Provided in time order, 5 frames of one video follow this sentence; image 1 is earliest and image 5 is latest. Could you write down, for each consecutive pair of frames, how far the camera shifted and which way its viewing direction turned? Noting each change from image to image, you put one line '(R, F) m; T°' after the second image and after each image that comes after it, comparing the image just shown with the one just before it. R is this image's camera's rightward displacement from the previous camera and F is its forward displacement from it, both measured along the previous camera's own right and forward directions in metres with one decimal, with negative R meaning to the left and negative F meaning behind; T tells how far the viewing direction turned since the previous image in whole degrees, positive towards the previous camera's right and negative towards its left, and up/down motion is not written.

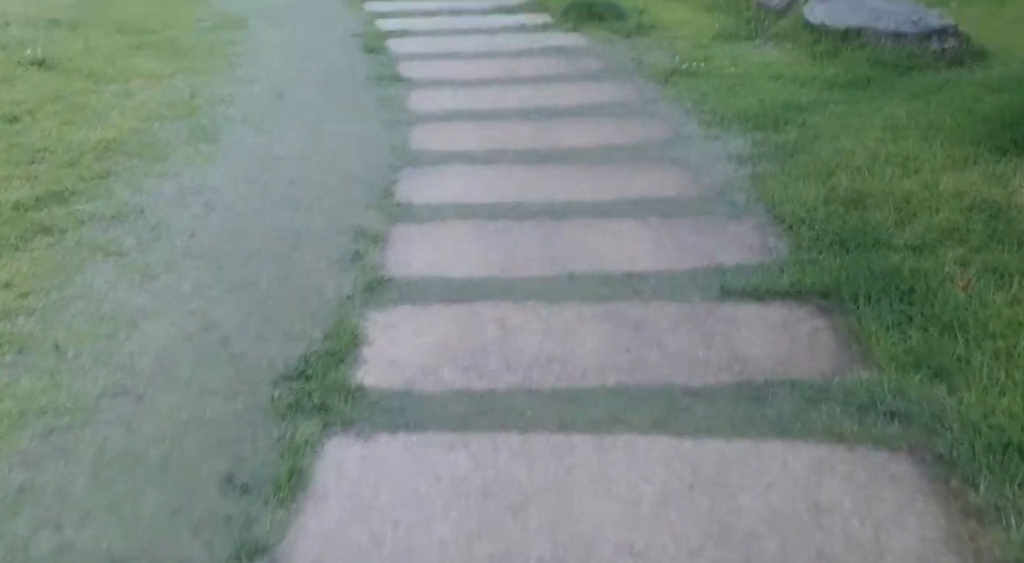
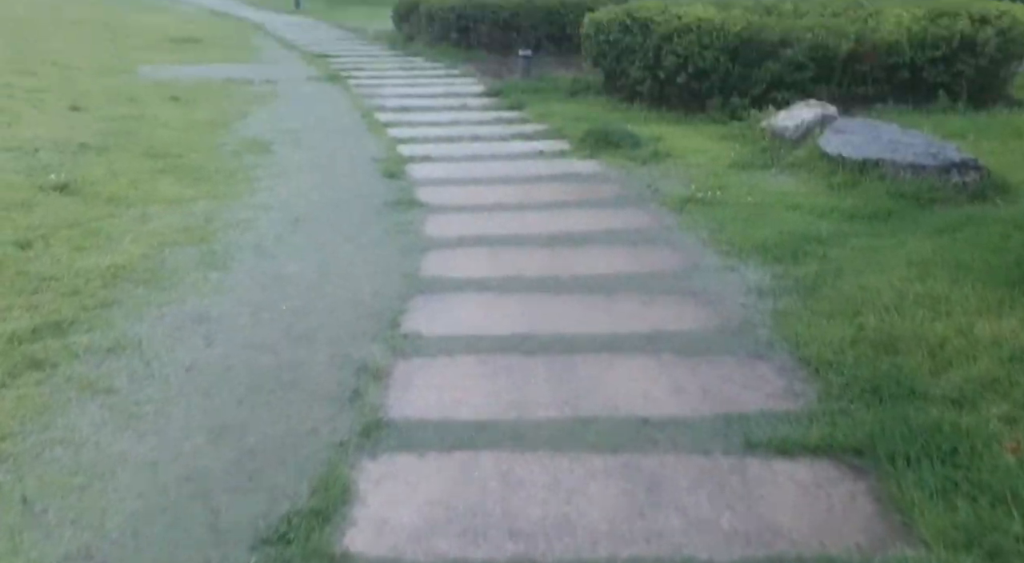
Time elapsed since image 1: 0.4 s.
(0.0, +0.1) m; -1°
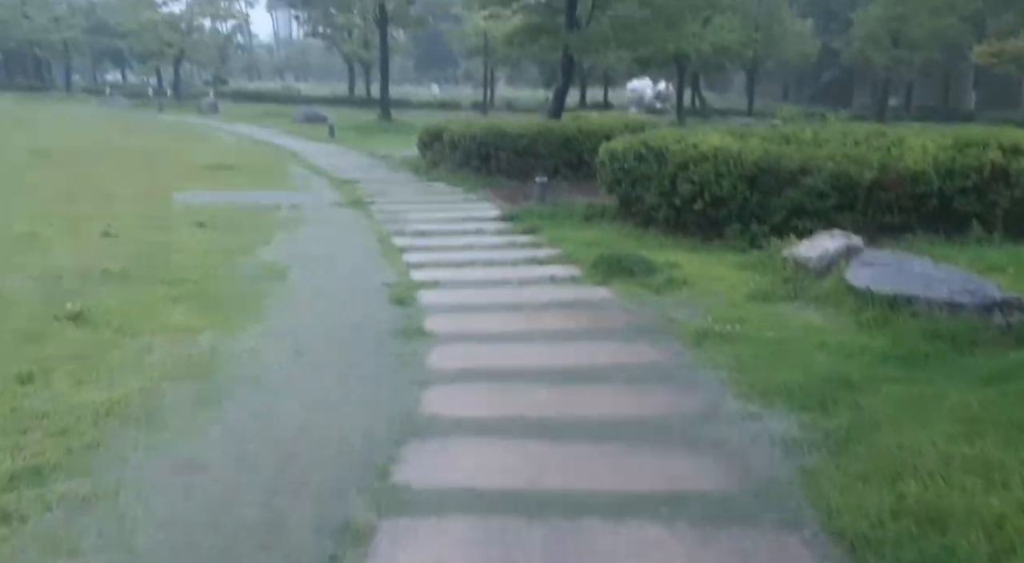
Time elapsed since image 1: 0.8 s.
(+0.1, +0.2) m; -2°
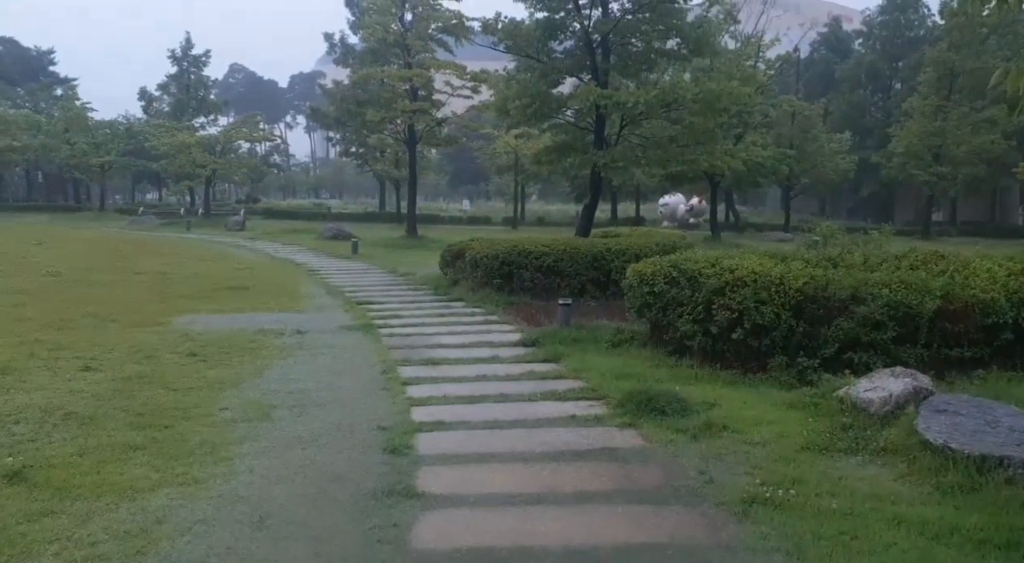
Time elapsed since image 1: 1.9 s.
(+0.1, +0.7) m; -2°
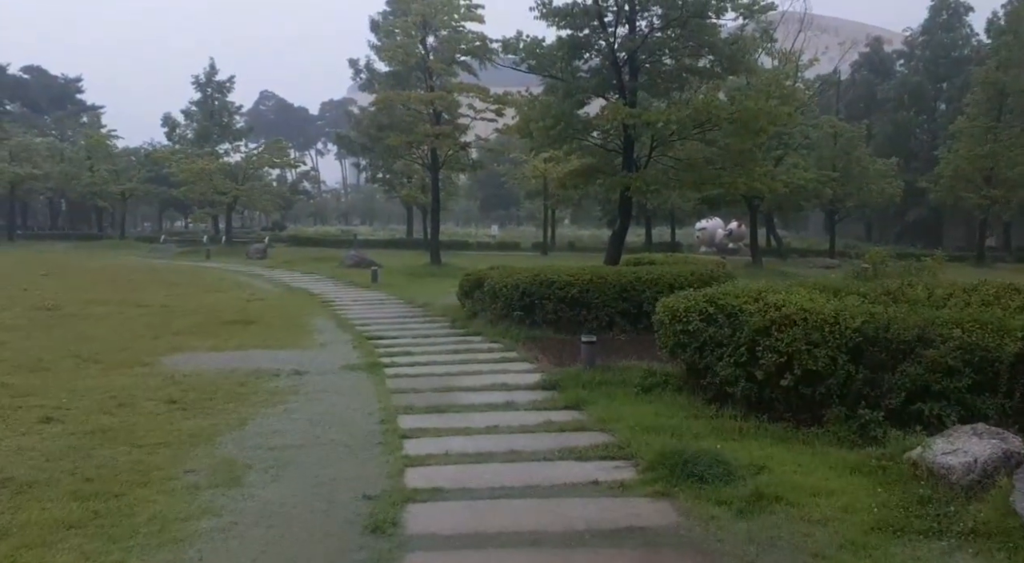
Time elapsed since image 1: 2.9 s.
(+0.1, +0.9) m; -2°
